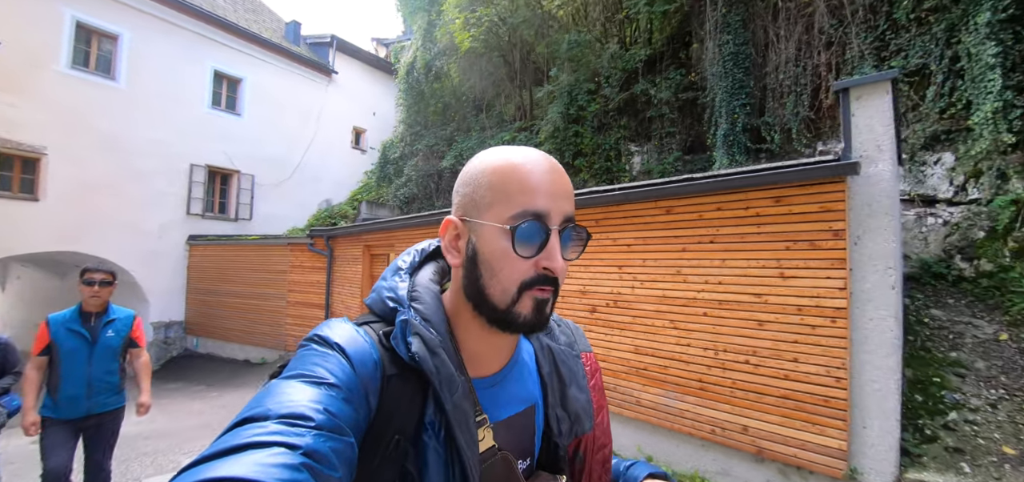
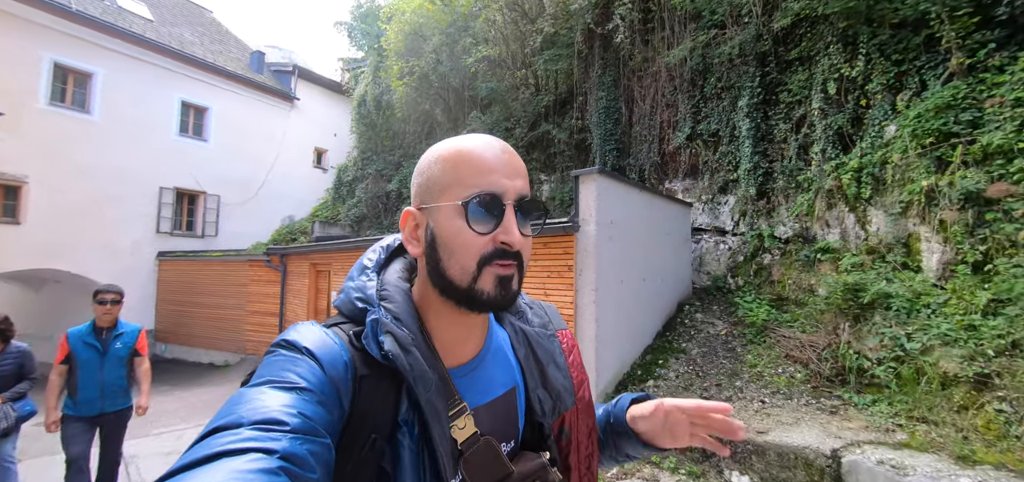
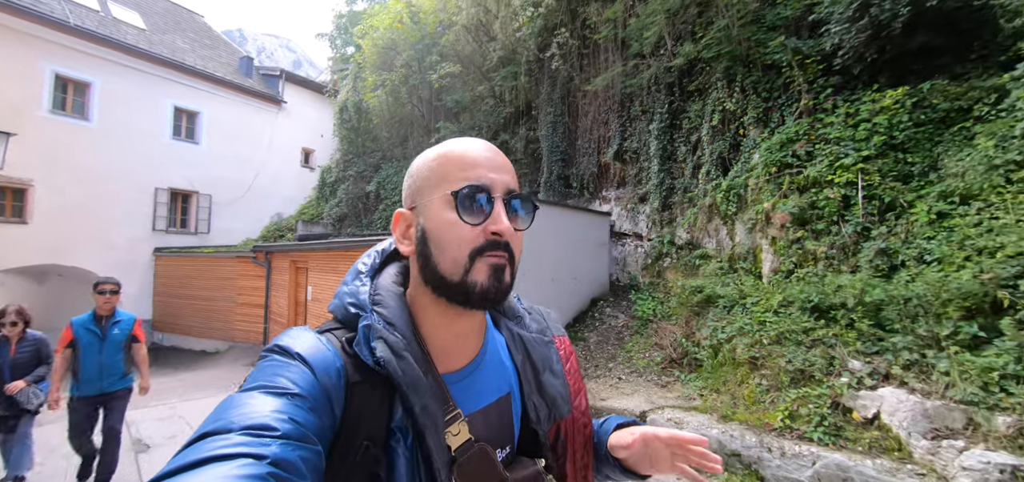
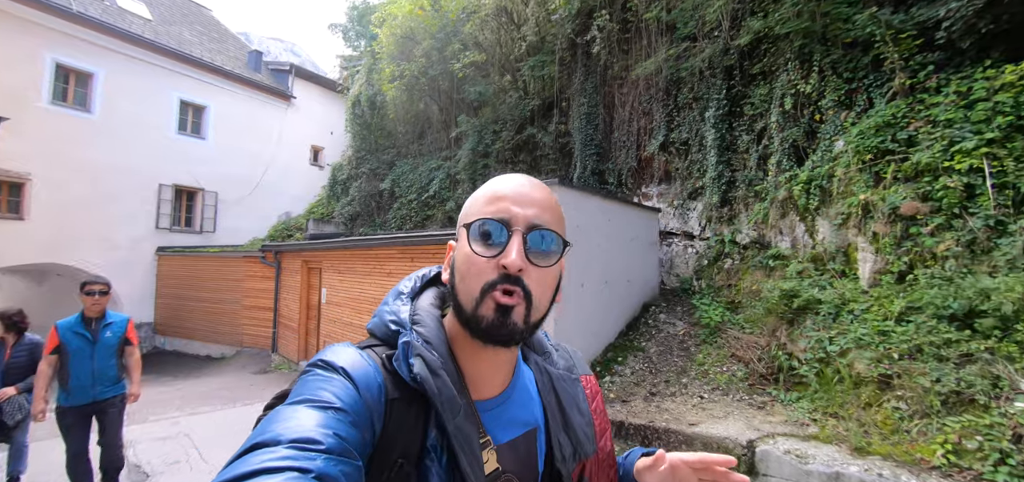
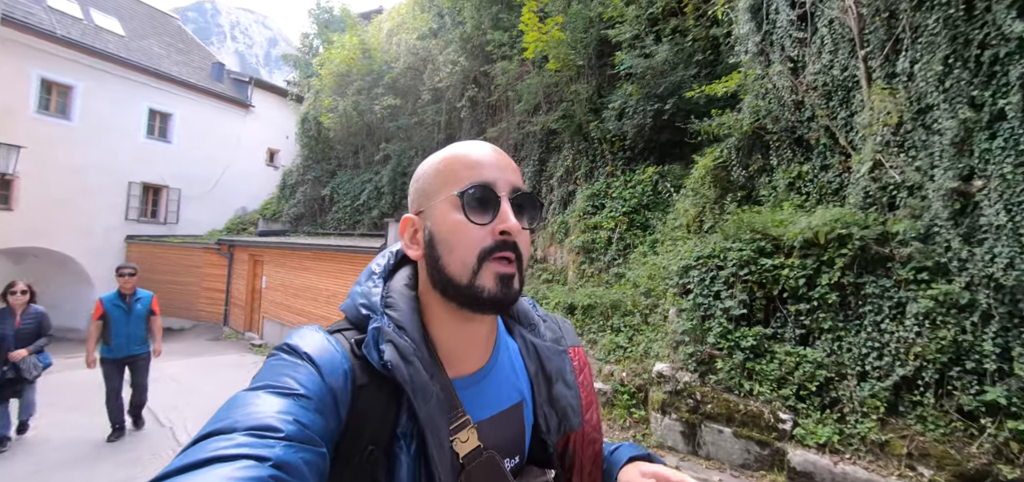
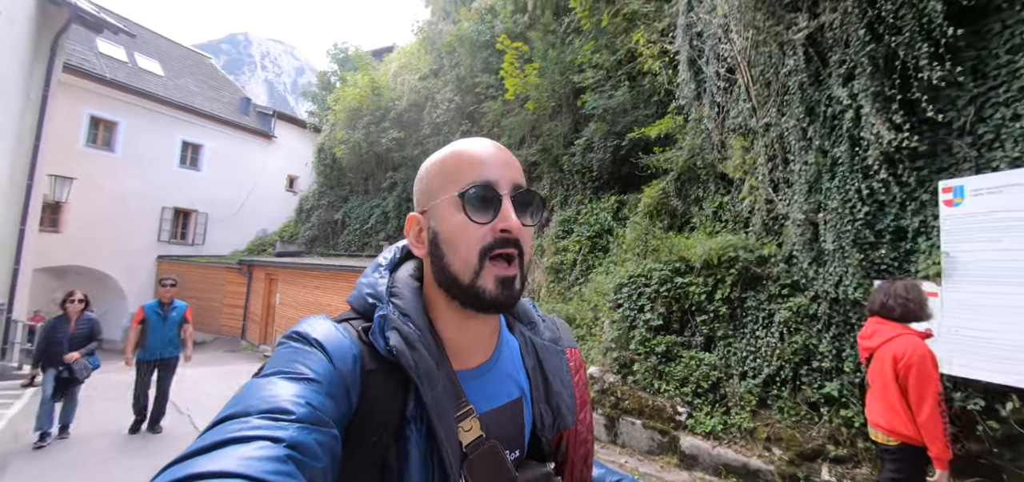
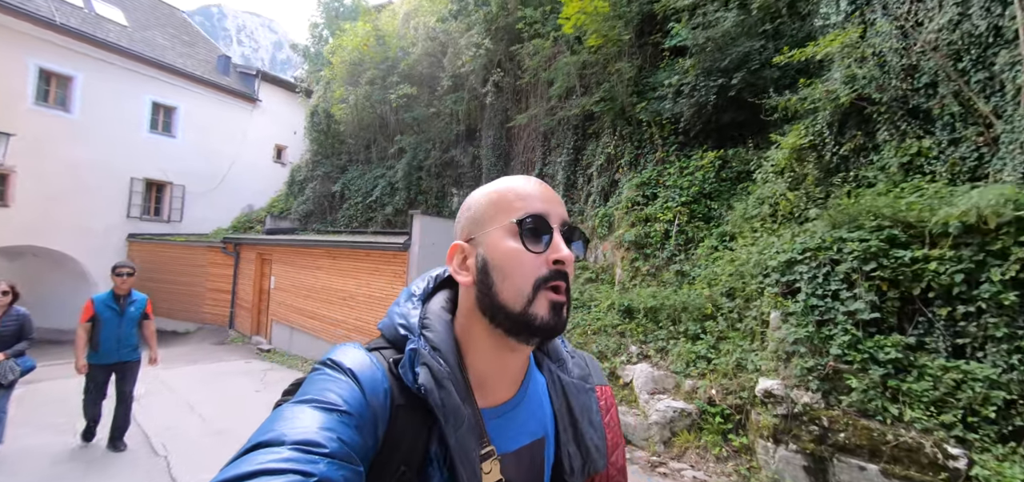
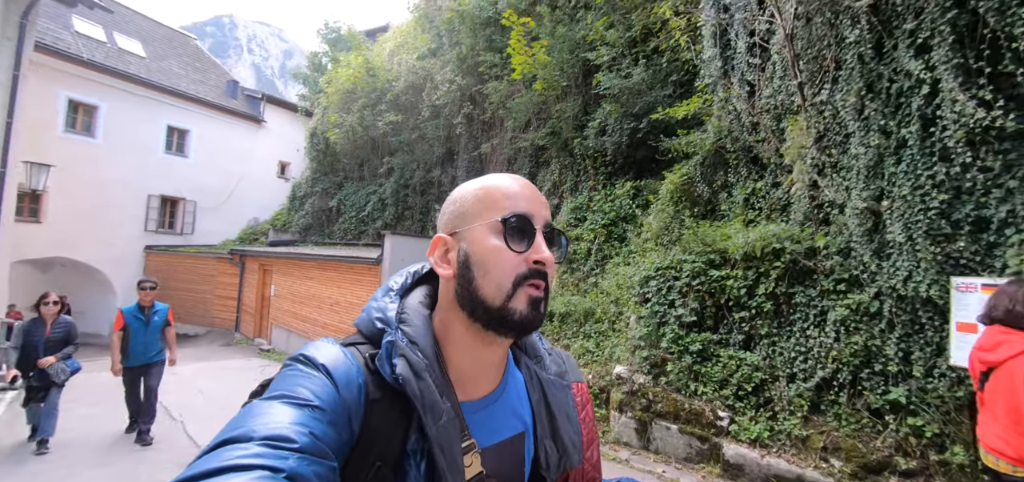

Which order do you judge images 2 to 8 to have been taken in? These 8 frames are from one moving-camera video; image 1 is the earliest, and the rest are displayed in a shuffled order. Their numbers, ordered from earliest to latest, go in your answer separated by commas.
2, 4, 3, 7, 5, 8, 6
